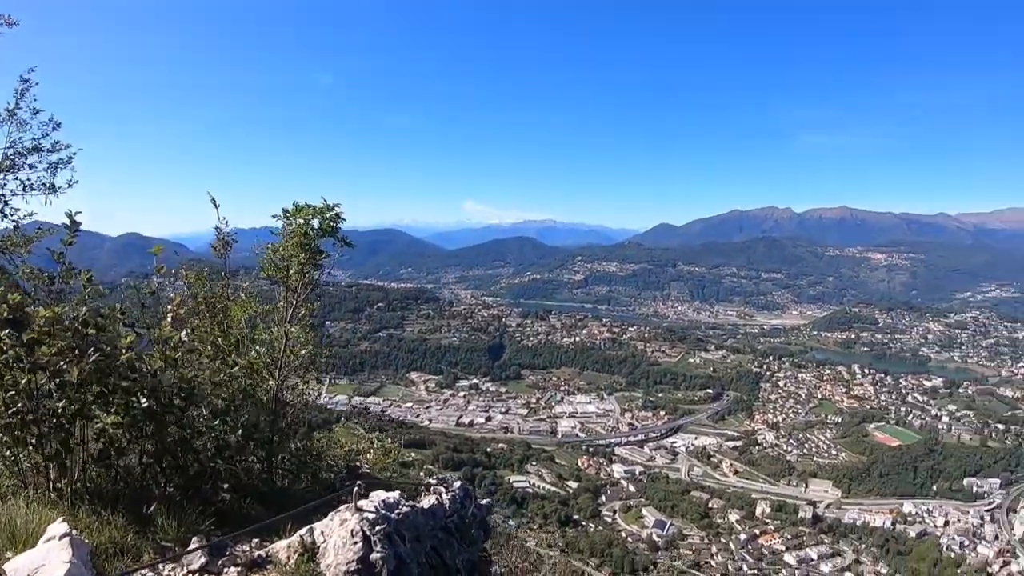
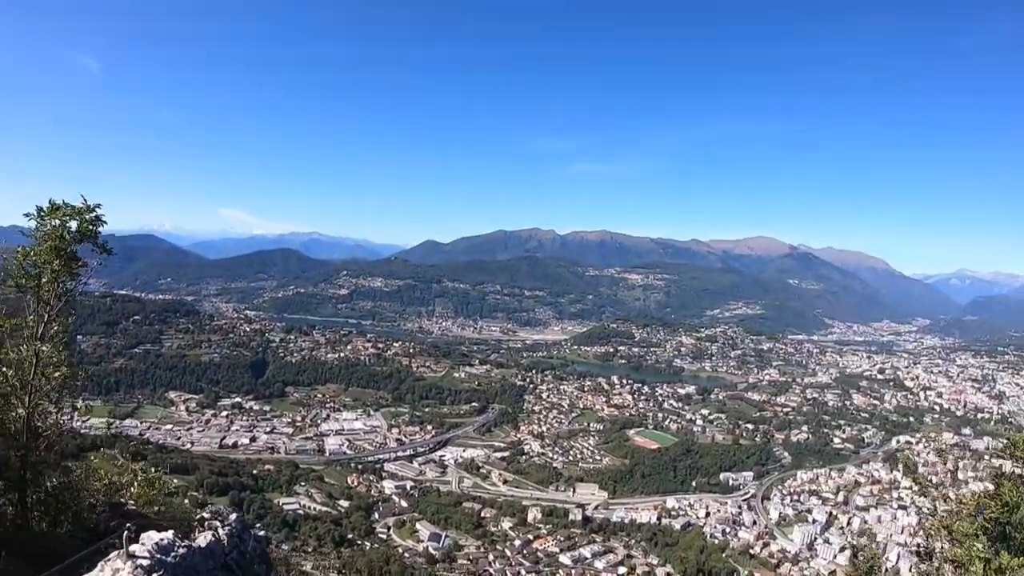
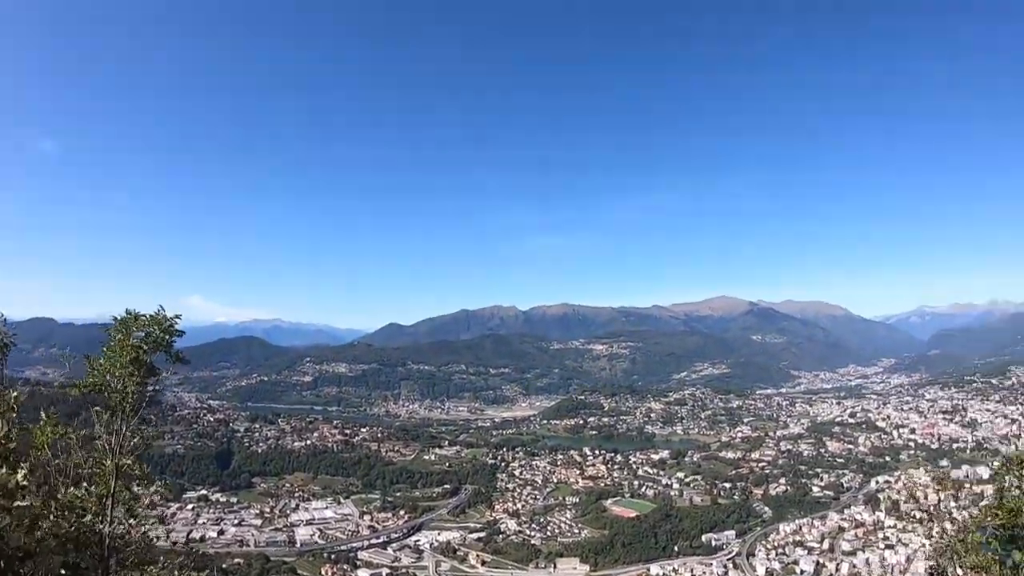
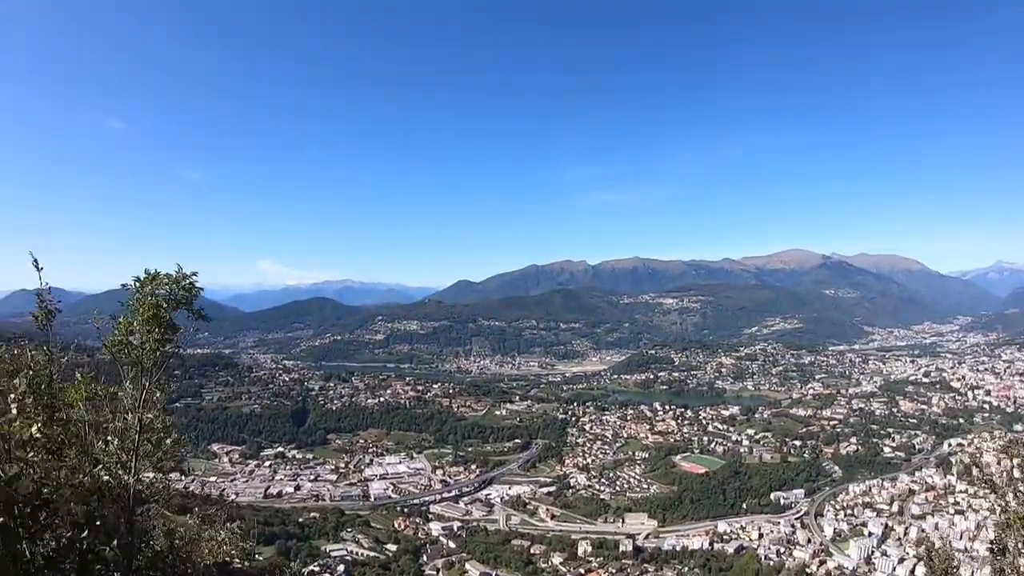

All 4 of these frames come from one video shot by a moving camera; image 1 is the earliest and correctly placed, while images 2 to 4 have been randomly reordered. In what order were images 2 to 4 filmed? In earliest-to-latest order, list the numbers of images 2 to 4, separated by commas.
2, 4, 3
